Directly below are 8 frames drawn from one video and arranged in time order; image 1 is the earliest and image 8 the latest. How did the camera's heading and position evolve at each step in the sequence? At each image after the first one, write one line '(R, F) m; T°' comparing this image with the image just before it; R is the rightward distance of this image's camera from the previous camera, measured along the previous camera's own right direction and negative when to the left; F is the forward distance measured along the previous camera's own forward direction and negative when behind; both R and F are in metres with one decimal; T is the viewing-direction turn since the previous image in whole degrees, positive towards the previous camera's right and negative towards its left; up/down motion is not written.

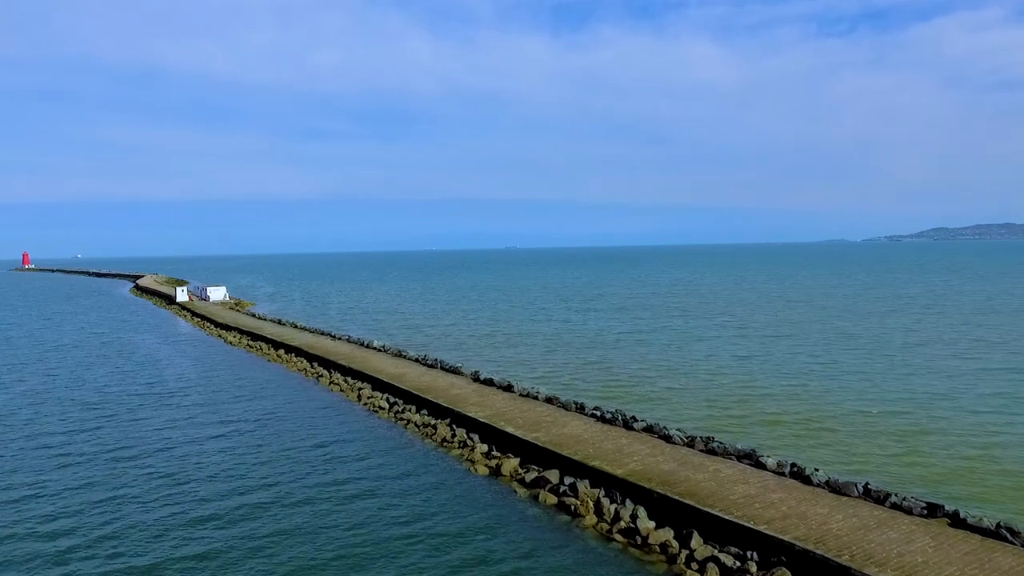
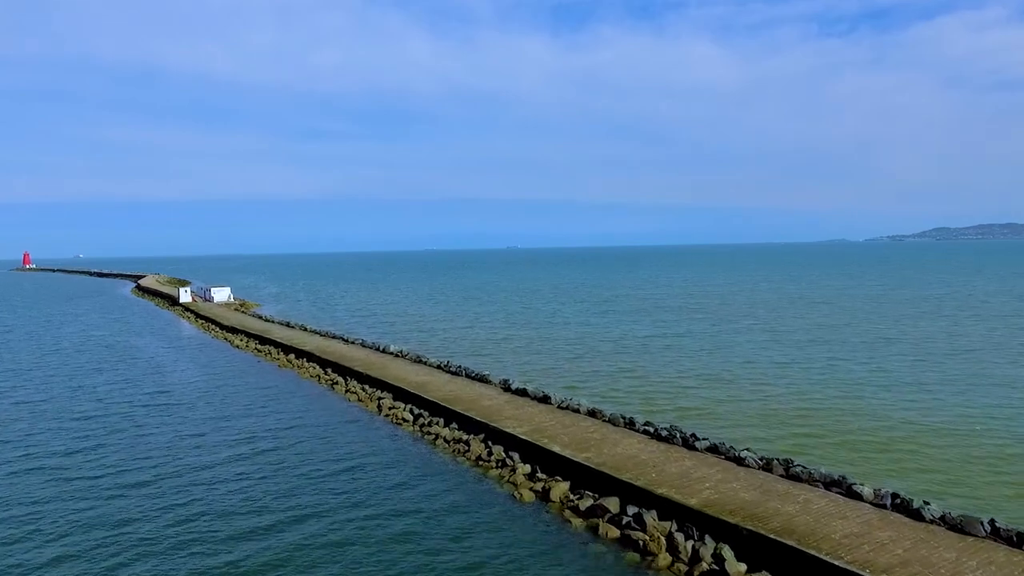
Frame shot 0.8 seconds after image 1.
(-0.7, +1.5) m; 0°
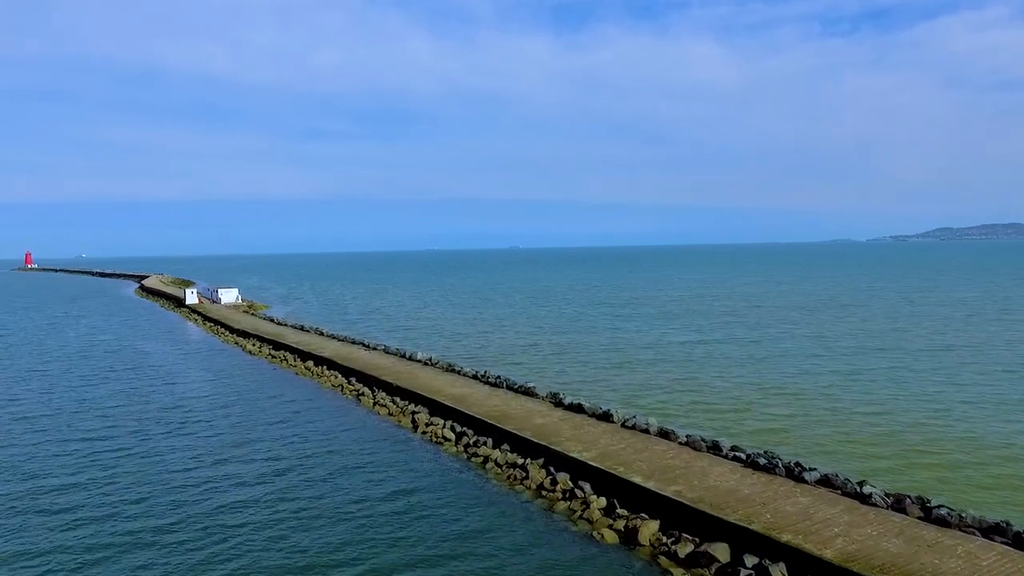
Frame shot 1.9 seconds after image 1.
(-1.0, +1.8) m; 0°
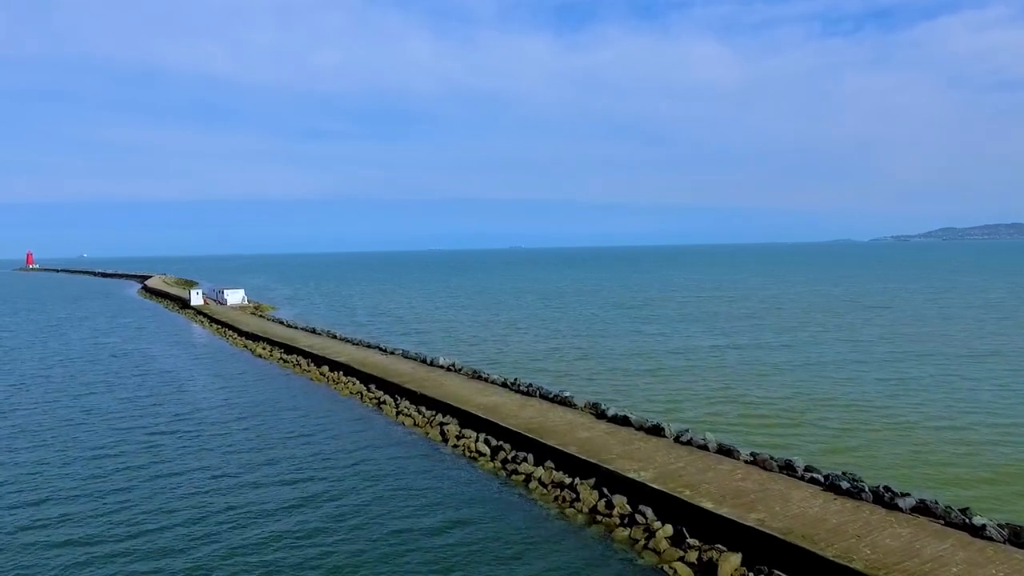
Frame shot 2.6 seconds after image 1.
(-0.7, +1.2) m; 0°
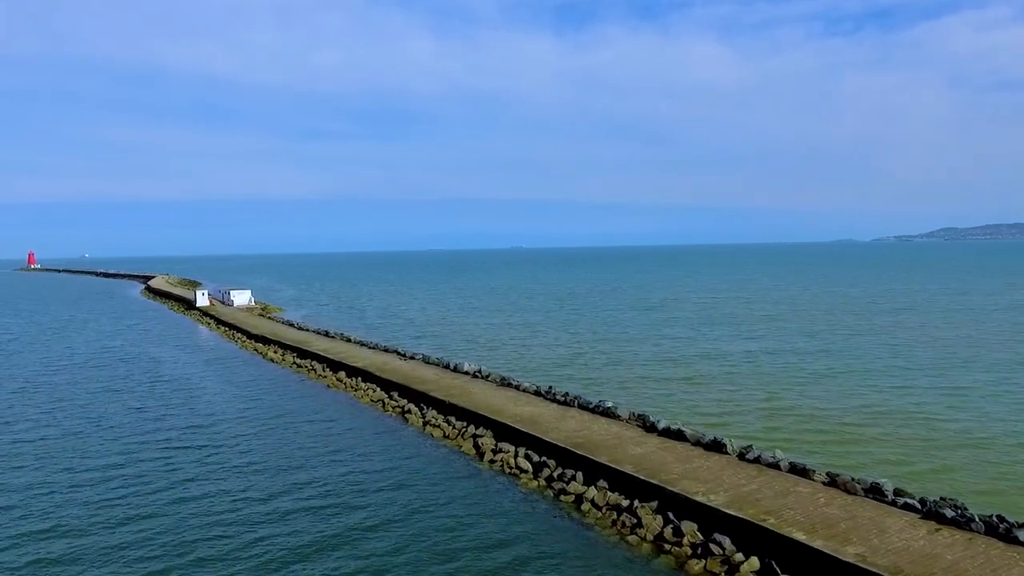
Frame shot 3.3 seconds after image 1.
(-0.7, +1.2) m; 0°
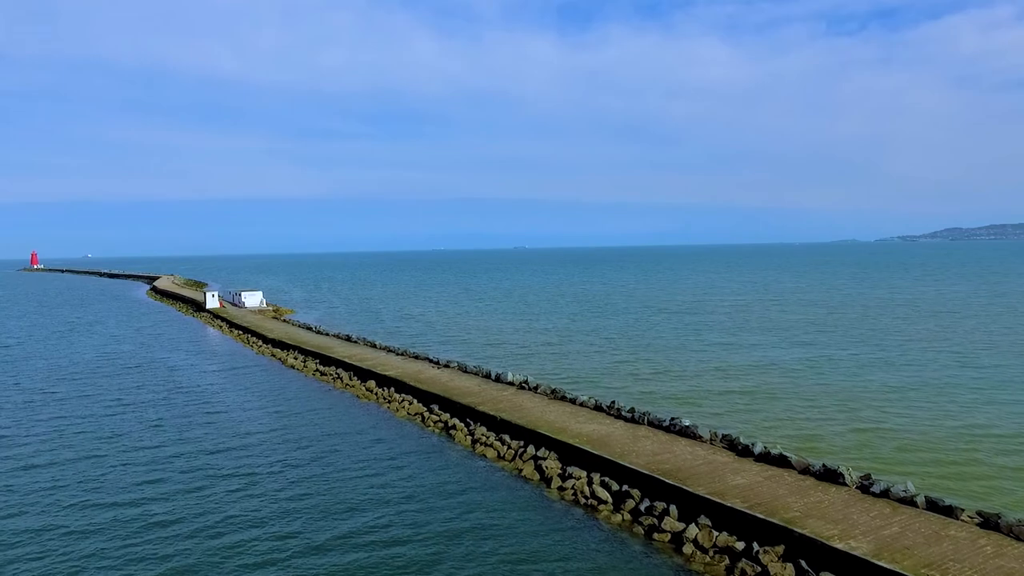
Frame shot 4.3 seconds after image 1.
(-1.0, +1.8) m; 0°
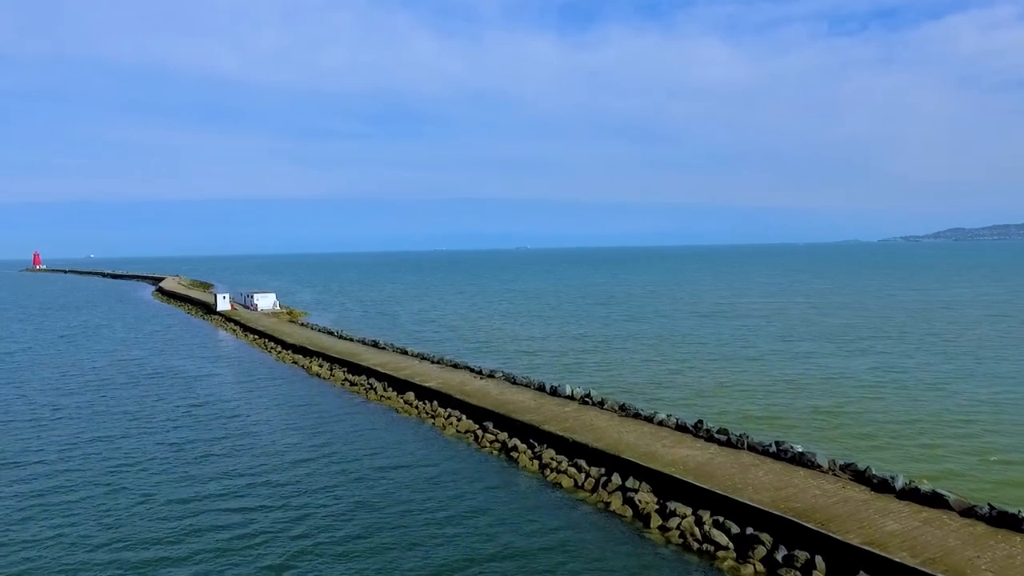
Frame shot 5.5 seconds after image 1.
(-1.2, +2.0) m; 0°
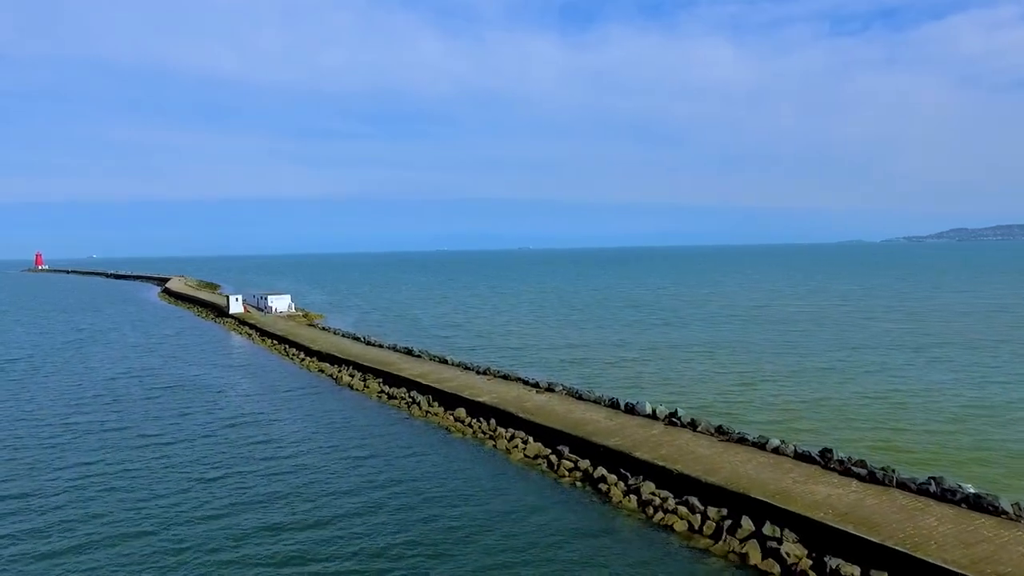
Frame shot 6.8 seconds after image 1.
(-1.3, +2.2) m; 0°
